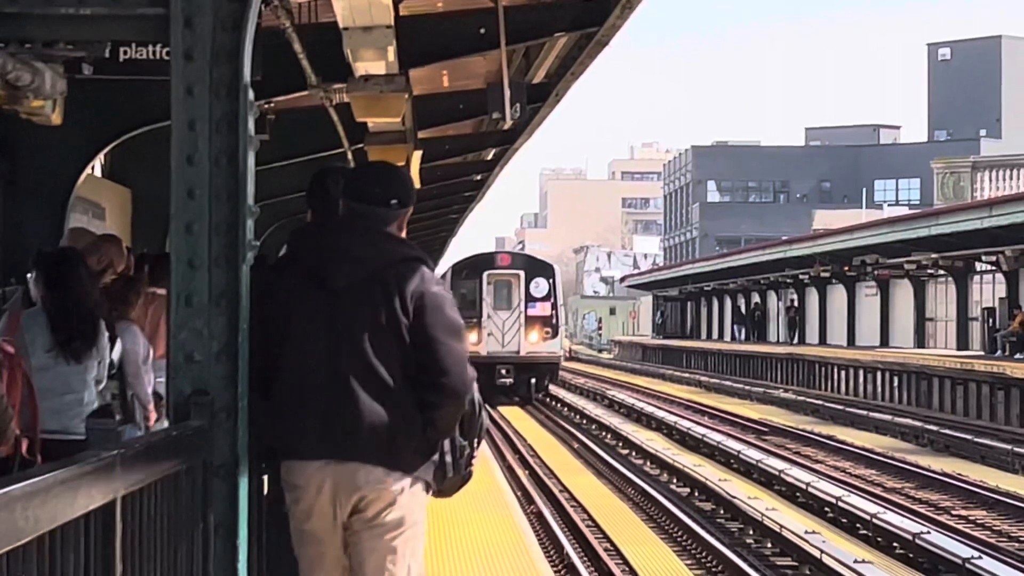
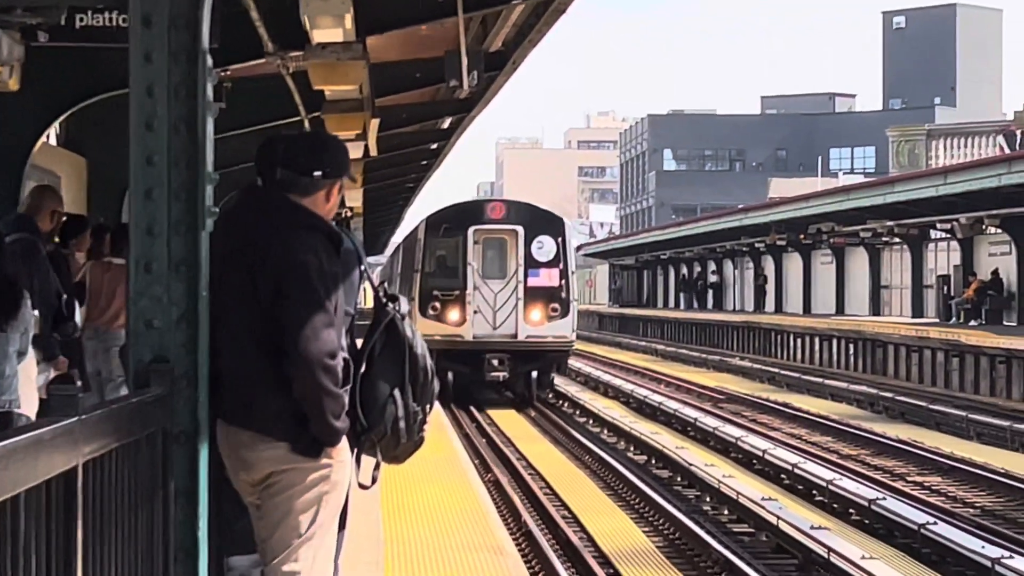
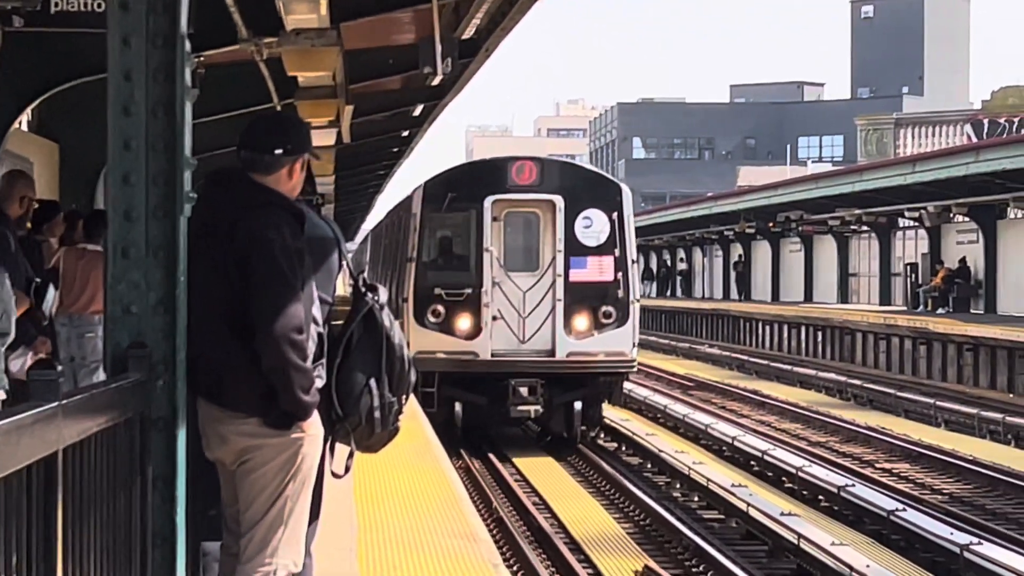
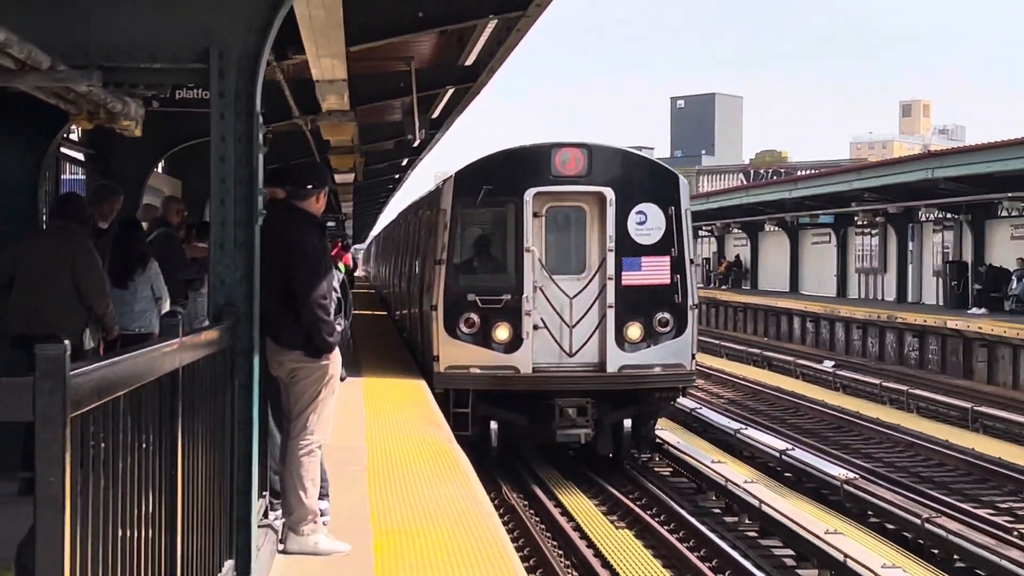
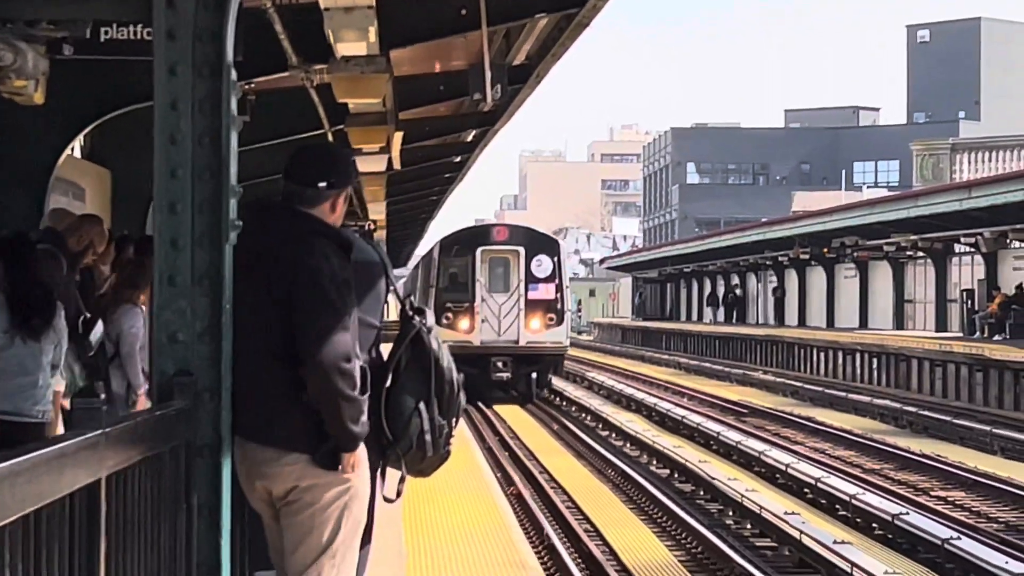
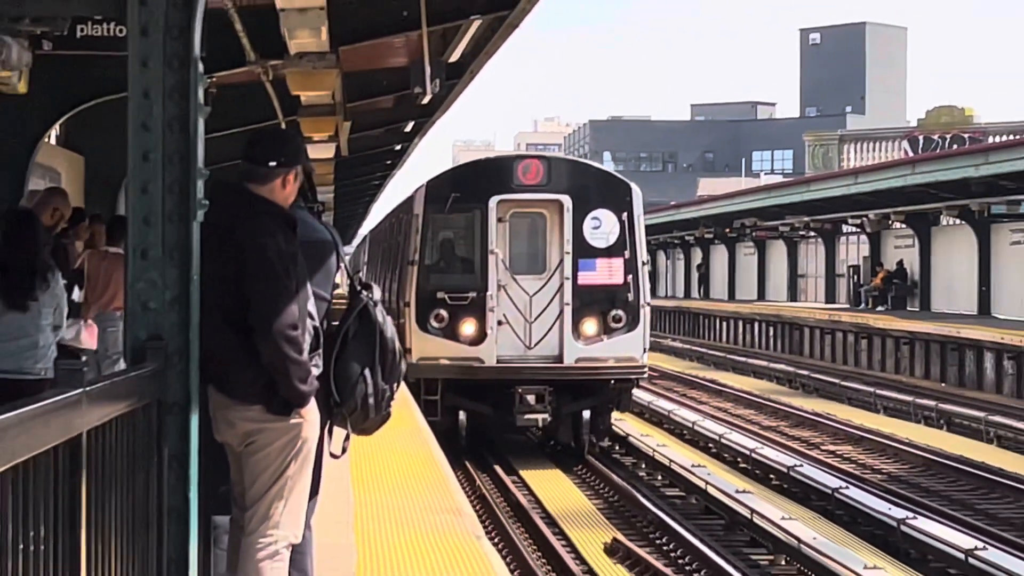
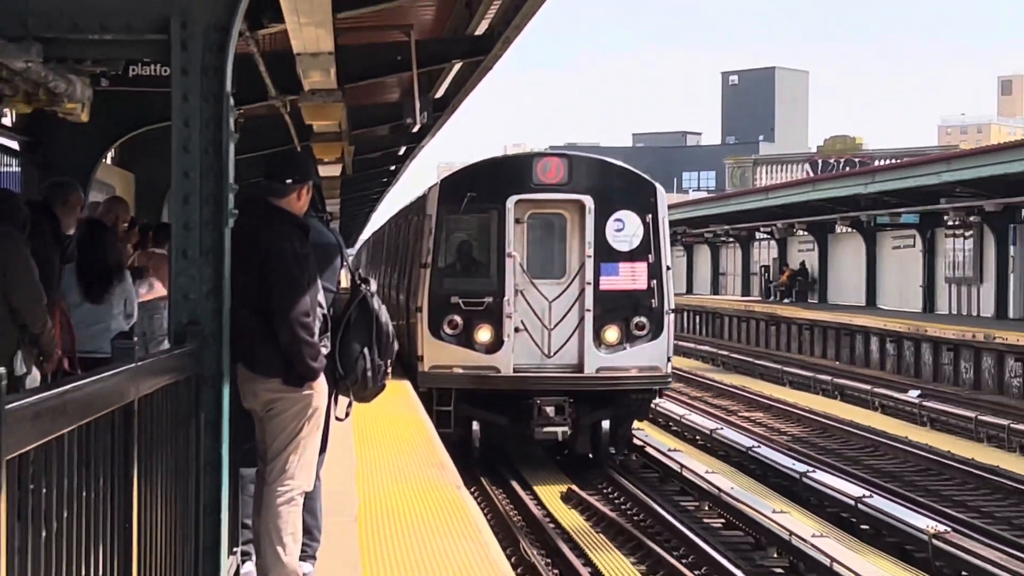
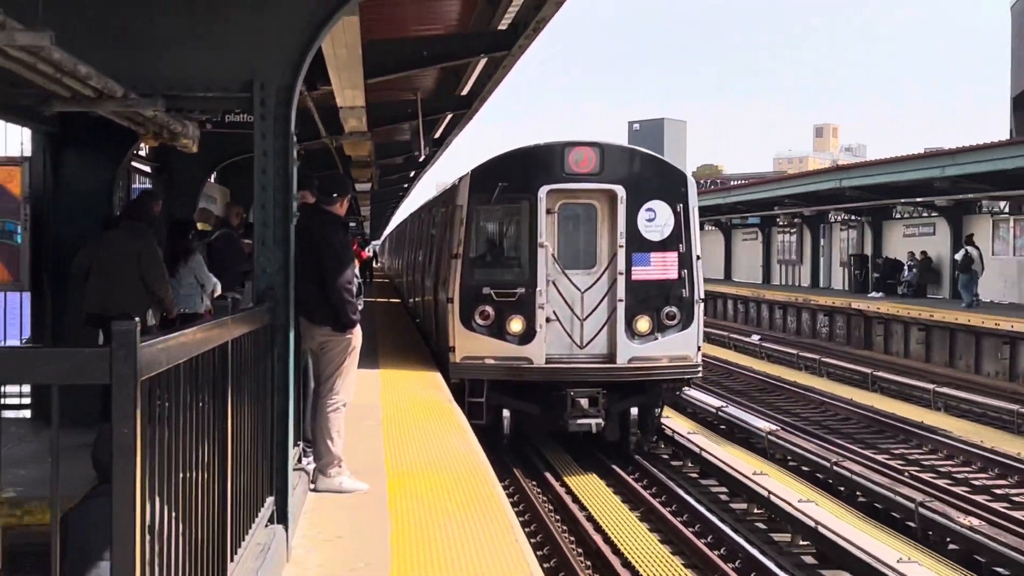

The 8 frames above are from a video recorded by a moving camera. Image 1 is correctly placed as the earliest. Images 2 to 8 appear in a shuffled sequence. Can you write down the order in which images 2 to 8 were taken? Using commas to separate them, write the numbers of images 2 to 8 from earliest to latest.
5, 2, 3, 6, 7, 4, 8
